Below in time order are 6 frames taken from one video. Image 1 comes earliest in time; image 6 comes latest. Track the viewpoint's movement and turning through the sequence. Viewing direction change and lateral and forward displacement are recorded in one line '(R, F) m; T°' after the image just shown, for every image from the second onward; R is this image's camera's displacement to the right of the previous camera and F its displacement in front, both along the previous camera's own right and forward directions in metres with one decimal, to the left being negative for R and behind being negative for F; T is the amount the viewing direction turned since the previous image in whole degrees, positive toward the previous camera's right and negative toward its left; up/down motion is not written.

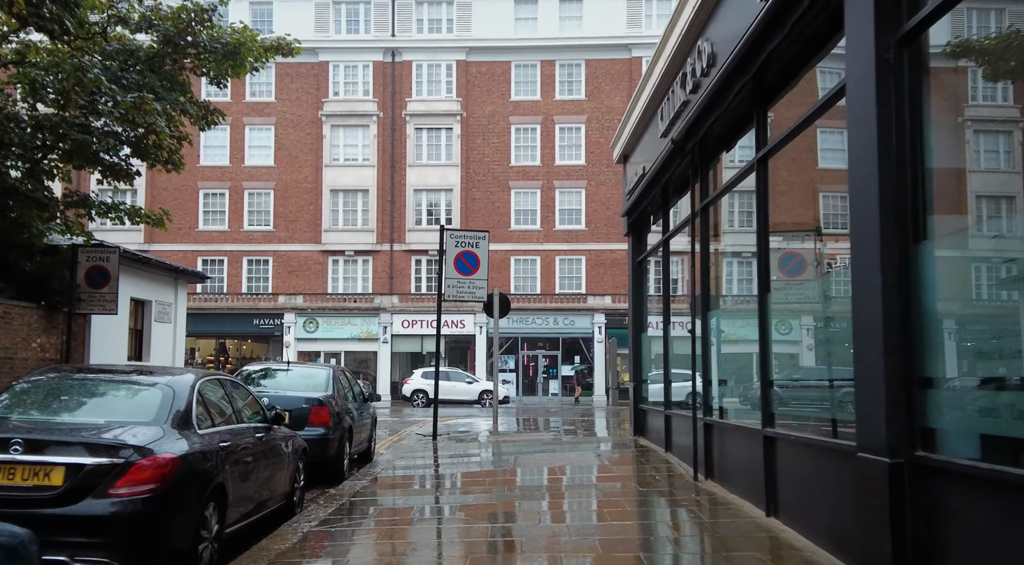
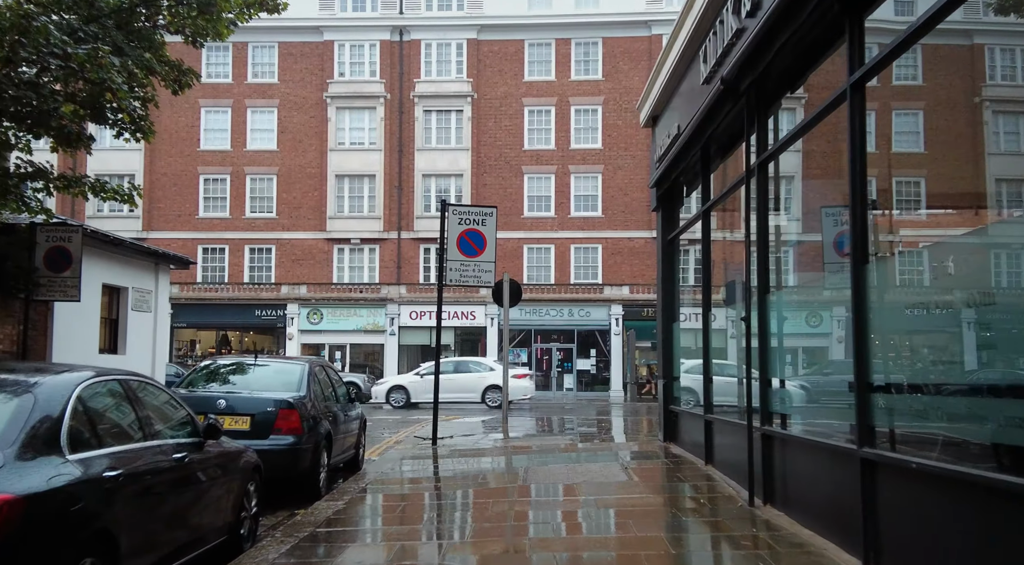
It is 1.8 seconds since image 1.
(0.0, +1.7) m; -1°
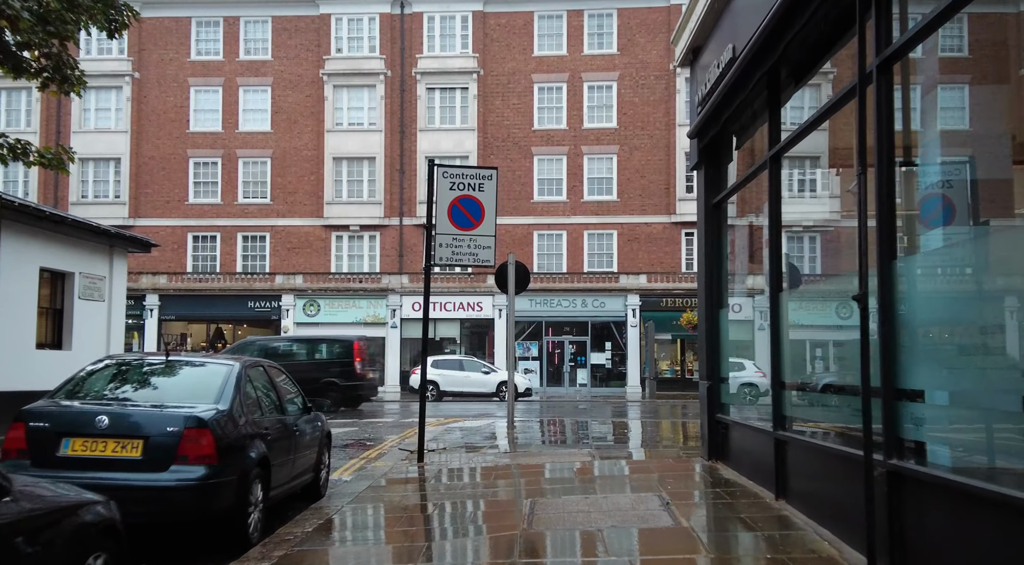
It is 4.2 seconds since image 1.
(+0.1, +2.3) m; -1°
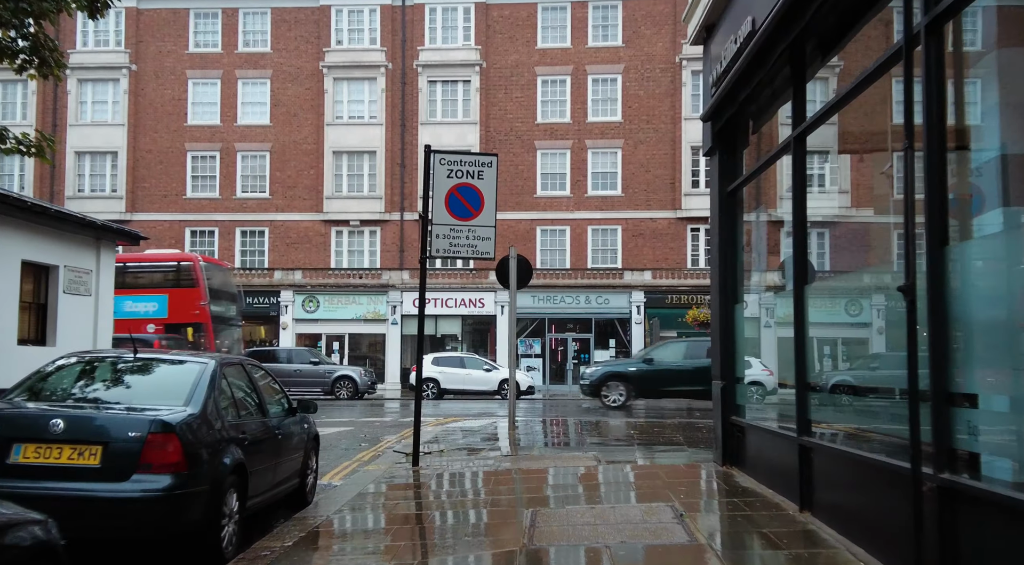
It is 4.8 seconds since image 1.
(0.0, +0.5) m; 0°
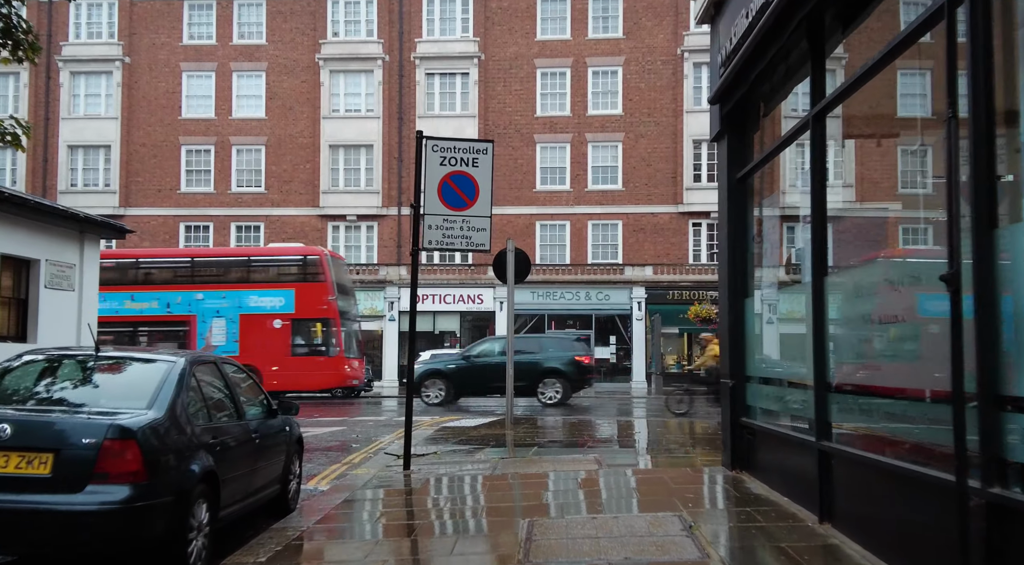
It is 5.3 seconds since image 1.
(0.0, +0.5) m; 0°
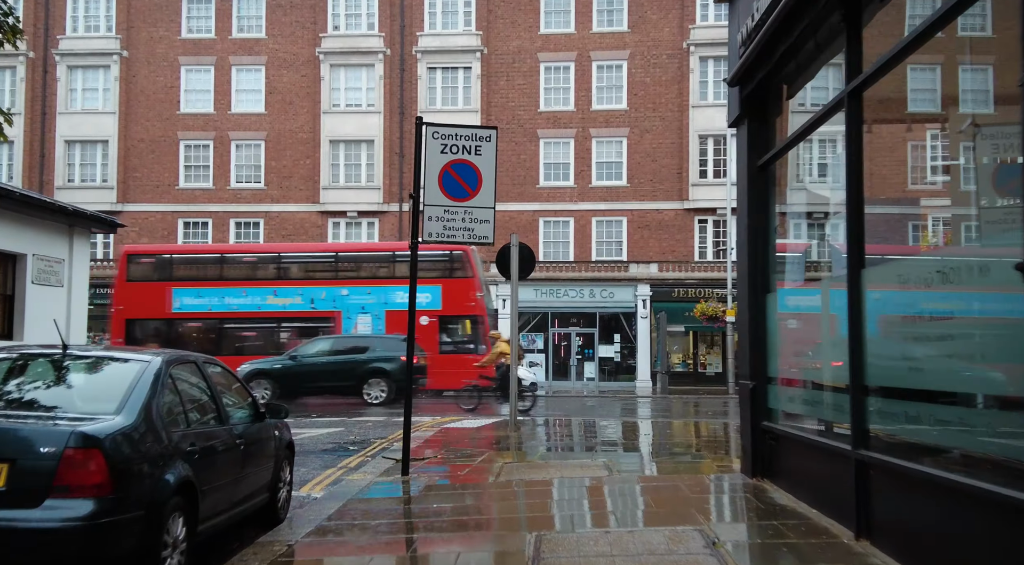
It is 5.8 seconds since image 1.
(0.0, +0.5) m; 0°
